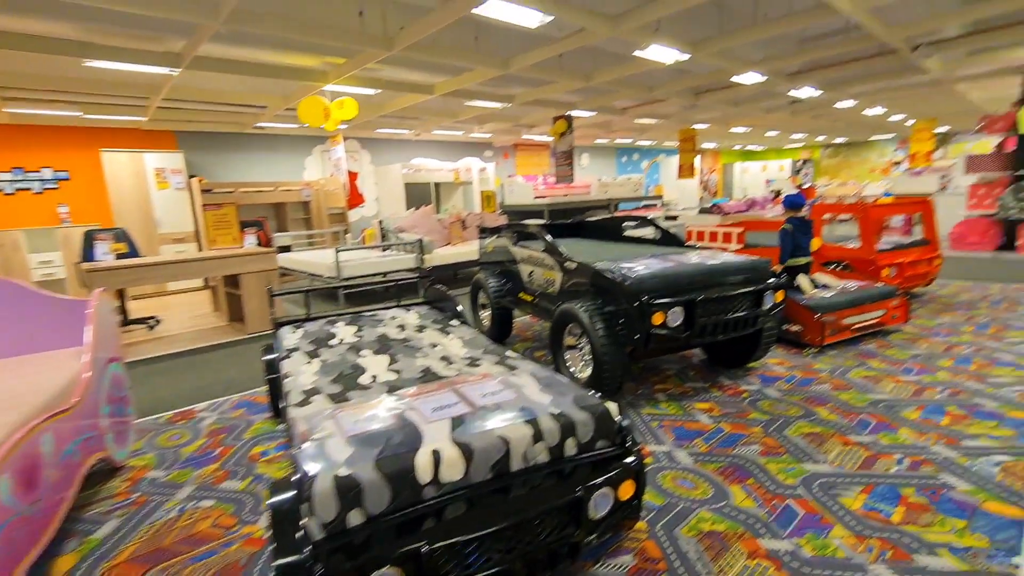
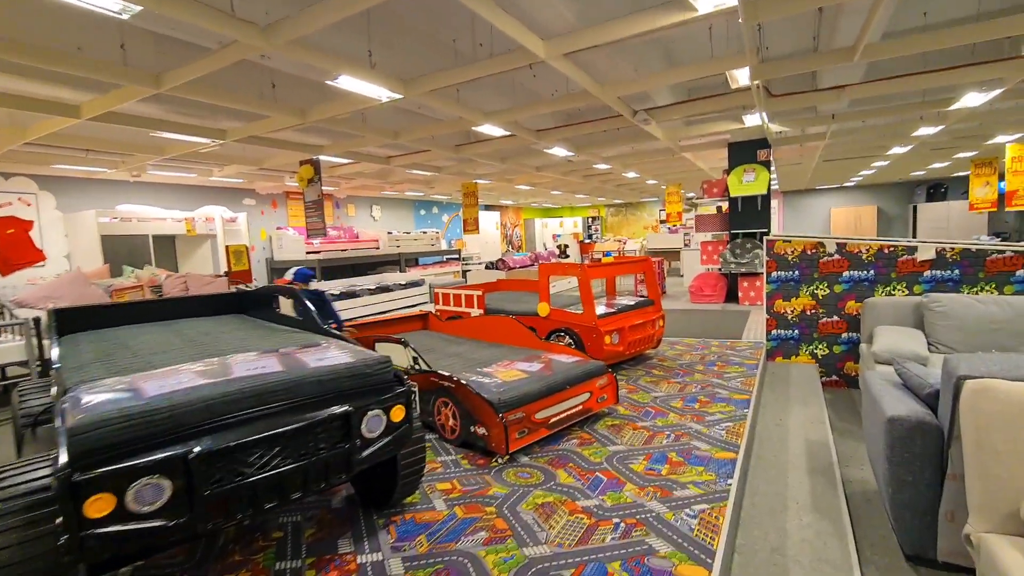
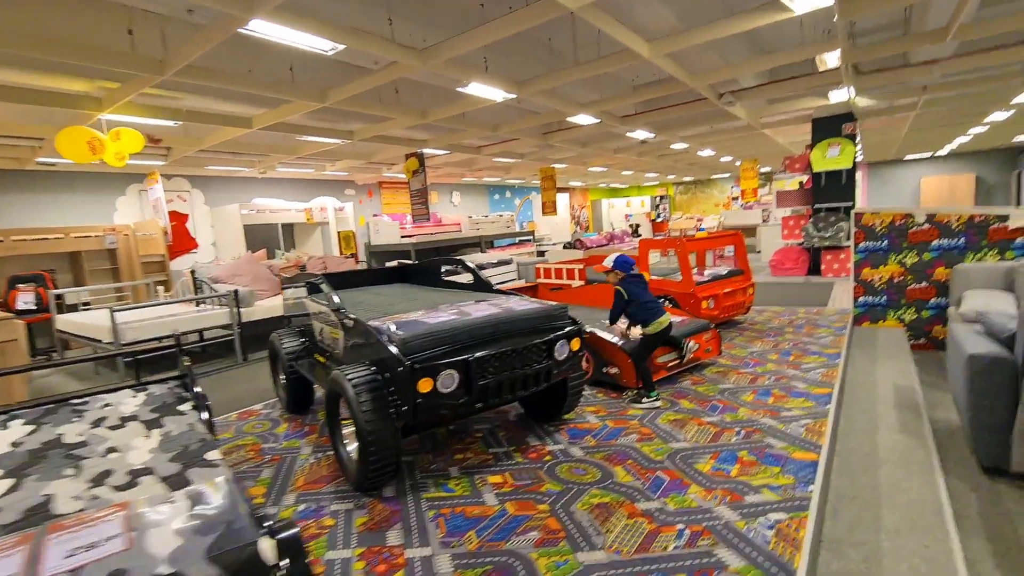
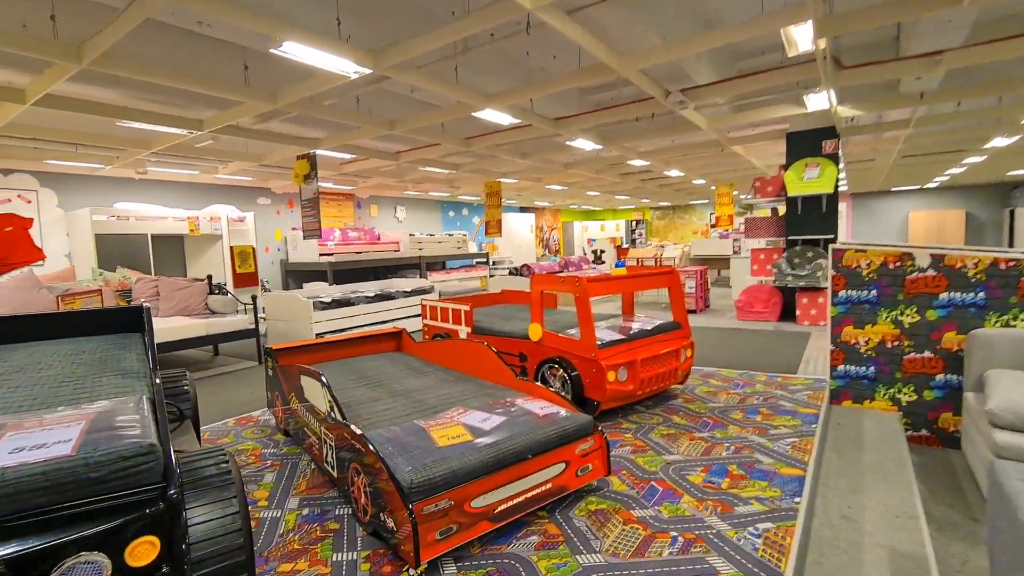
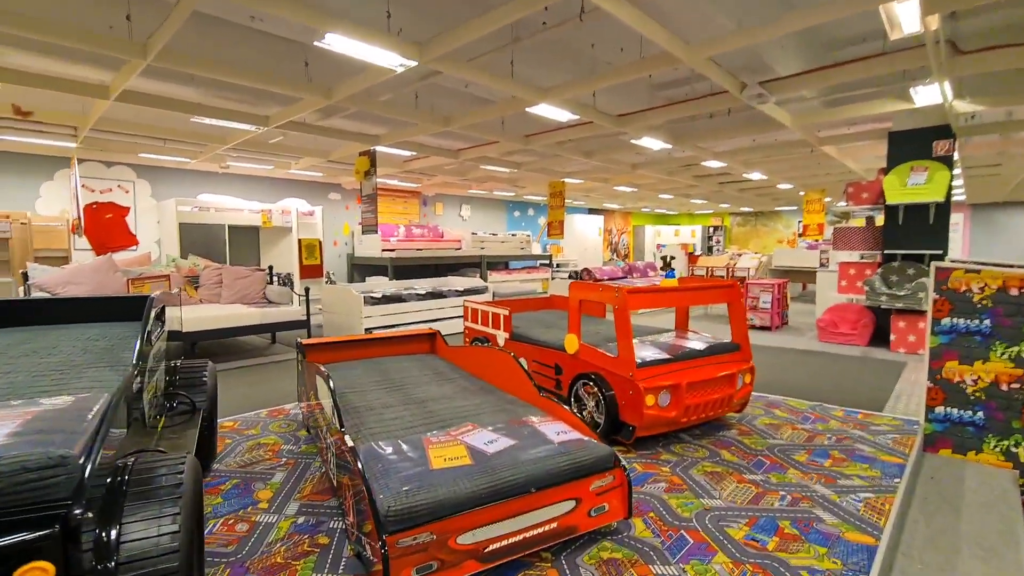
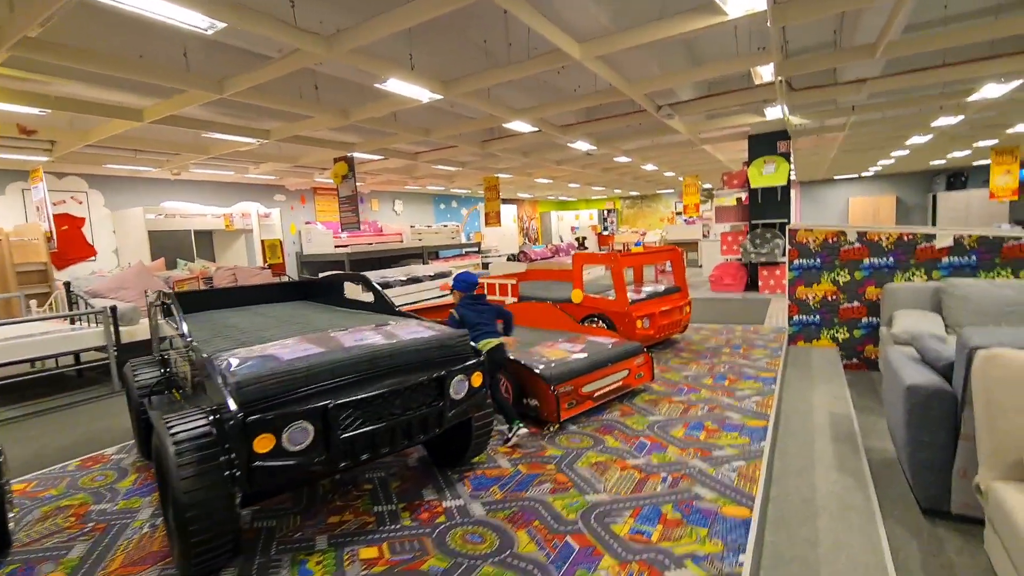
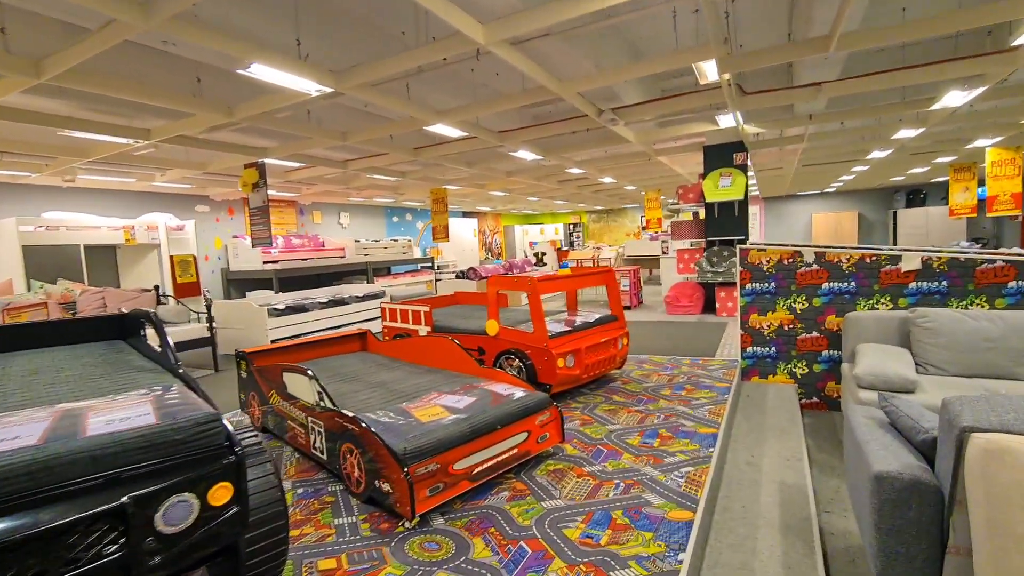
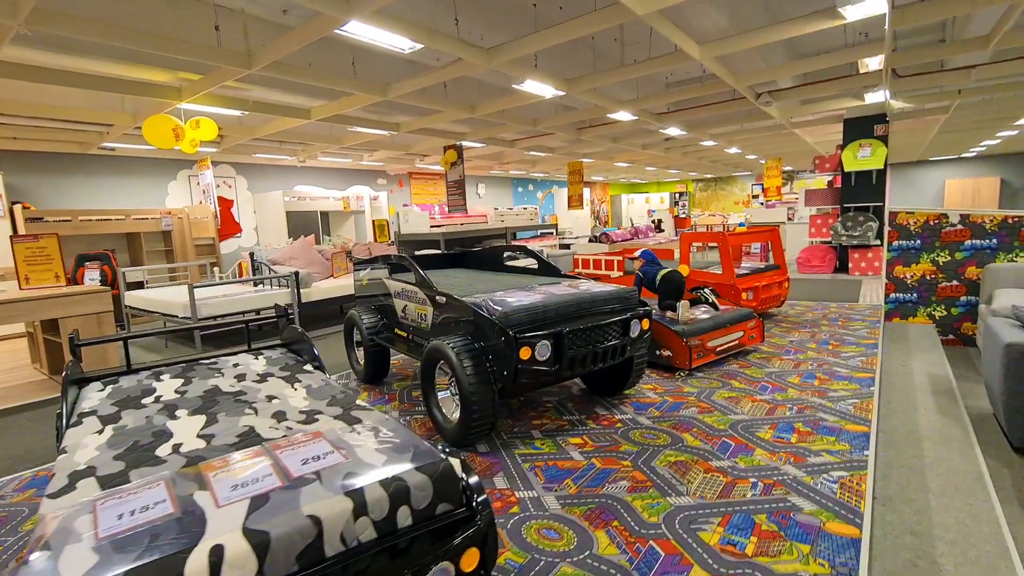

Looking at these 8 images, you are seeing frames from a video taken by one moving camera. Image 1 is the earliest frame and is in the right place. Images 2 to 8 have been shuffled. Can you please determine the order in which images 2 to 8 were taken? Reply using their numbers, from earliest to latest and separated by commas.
8, 3, 6, 2, 7, 4, 5
